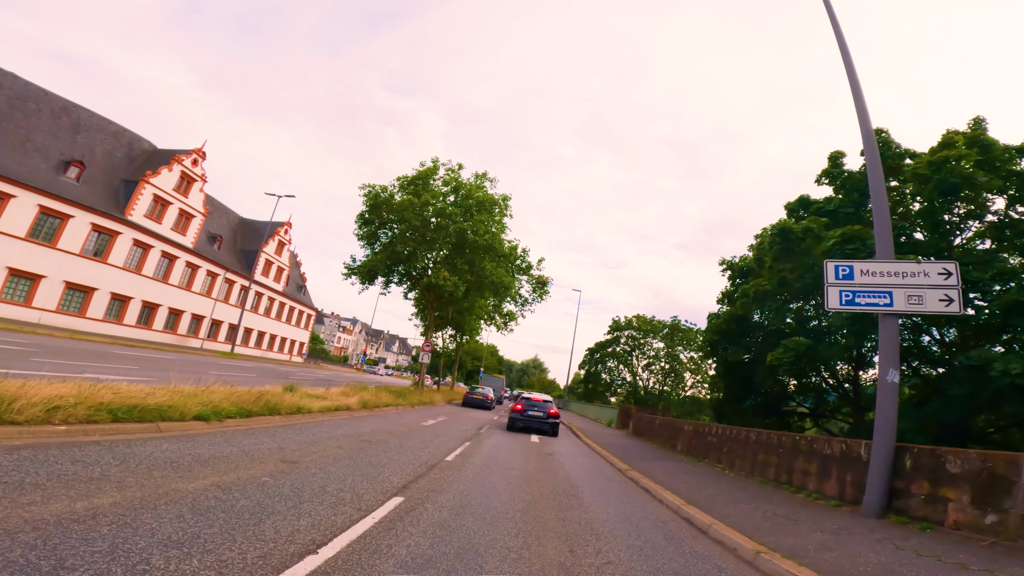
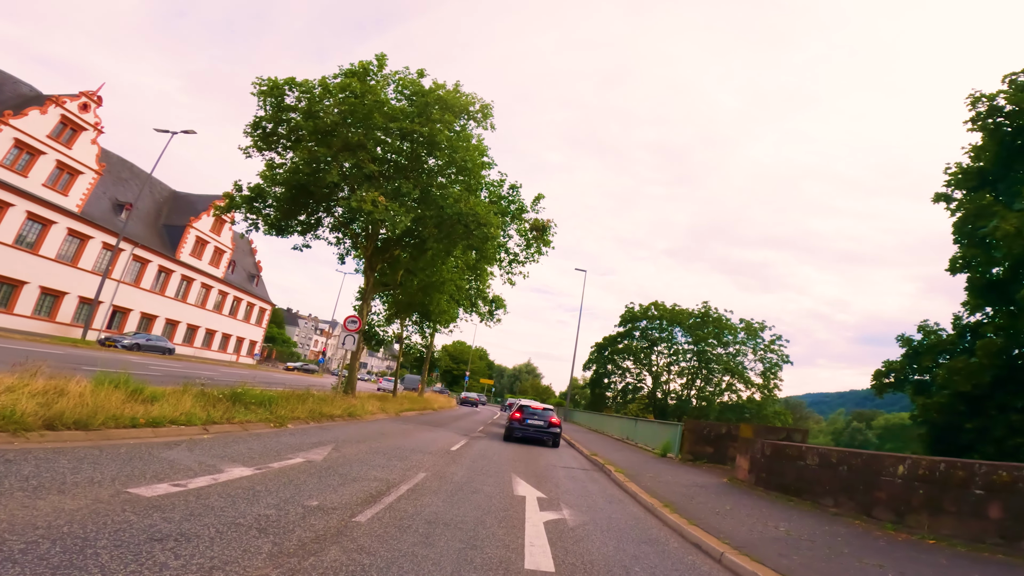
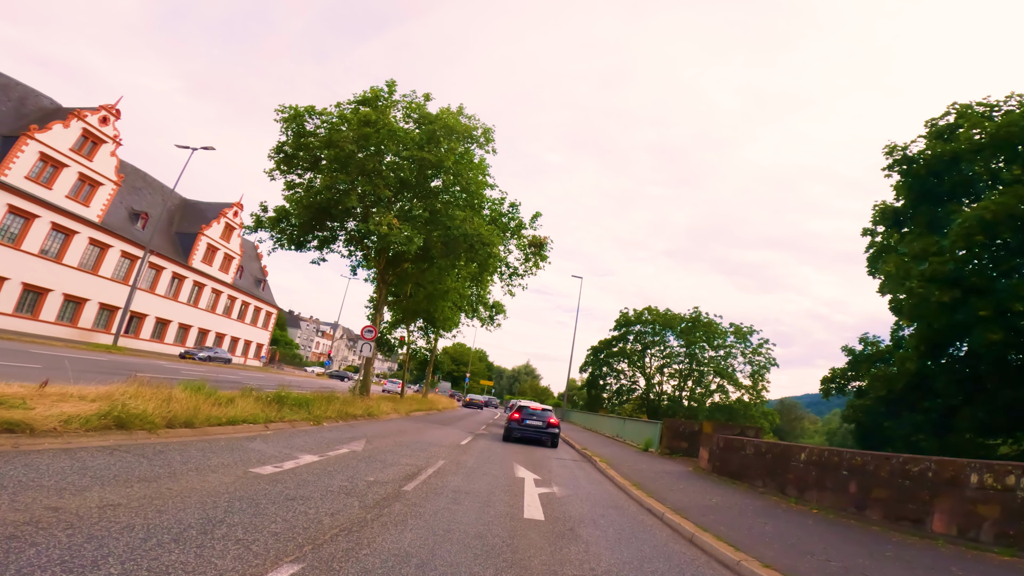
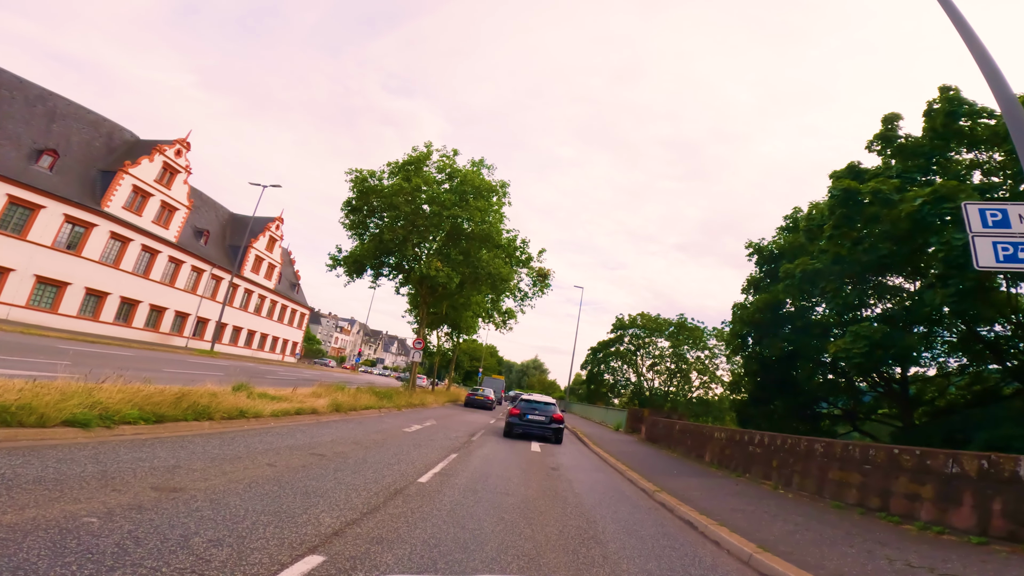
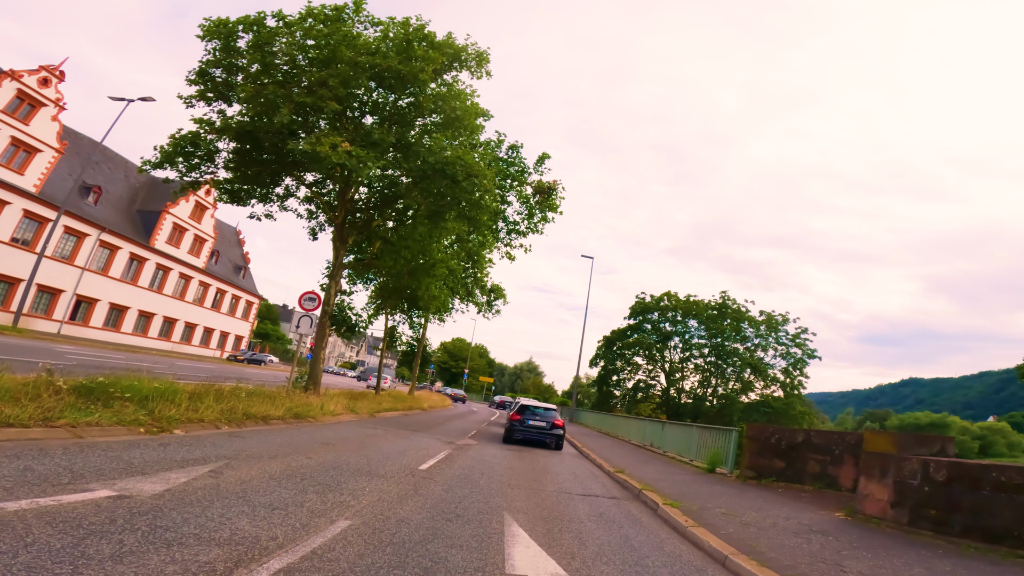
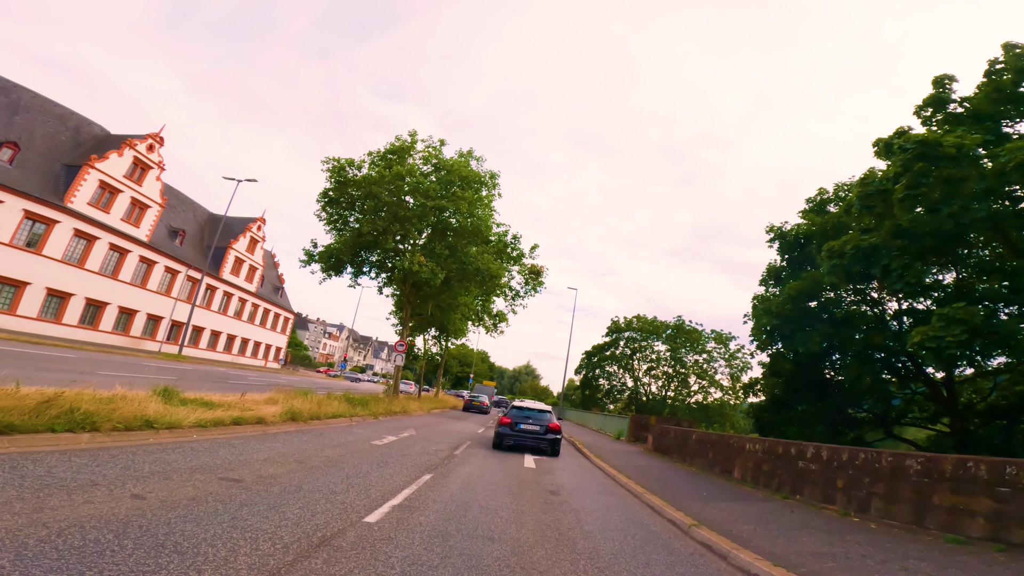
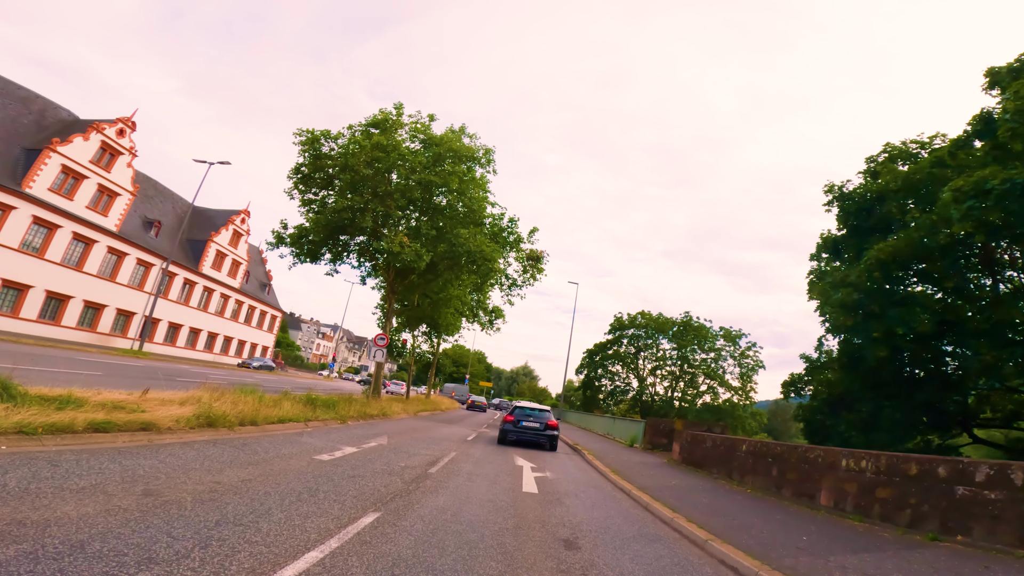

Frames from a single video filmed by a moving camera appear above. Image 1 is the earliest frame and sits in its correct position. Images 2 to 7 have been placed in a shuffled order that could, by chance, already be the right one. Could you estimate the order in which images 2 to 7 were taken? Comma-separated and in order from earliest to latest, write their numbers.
4, 6, 7, 3, 2, 5
